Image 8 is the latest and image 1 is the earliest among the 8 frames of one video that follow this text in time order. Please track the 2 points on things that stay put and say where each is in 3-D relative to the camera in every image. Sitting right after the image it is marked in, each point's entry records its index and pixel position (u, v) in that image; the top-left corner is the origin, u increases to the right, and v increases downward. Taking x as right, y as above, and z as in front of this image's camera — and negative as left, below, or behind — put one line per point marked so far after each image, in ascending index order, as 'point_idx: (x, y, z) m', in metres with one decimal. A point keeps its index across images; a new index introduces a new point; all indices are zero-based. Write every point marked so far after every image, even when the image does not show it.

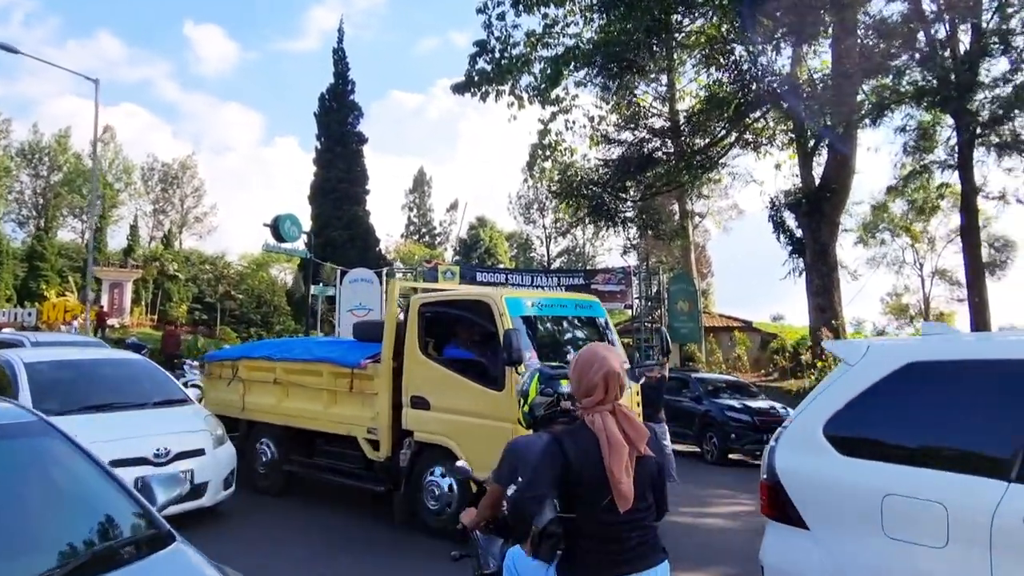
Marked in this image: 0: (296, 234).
0: (-4.8, +1.2, +16.5) m
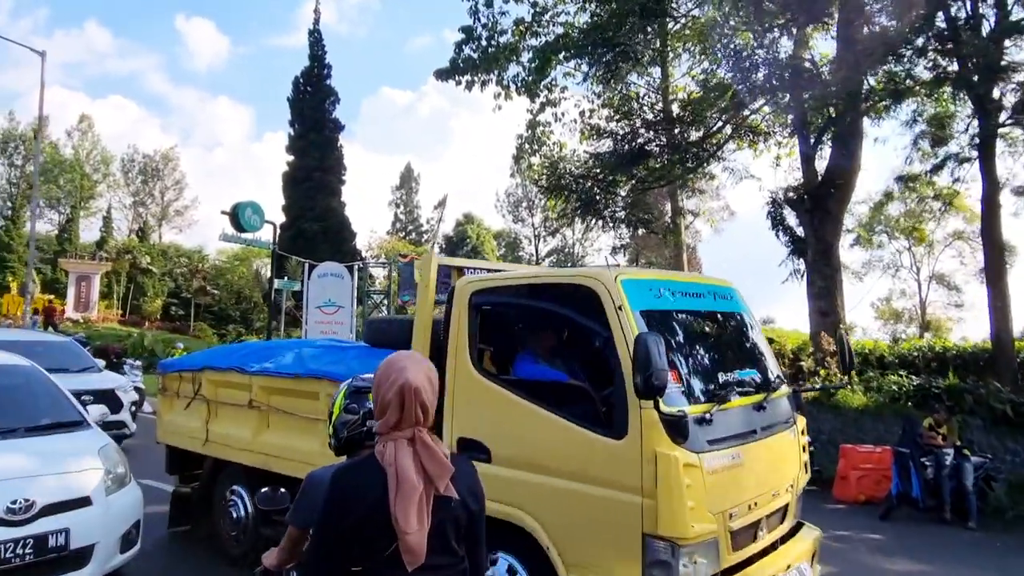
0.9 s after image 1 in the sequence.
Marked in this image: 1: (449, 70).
0: (-5.2, +1.3, +15.2) m
1: (-1.7, +5.8, +20.0) m
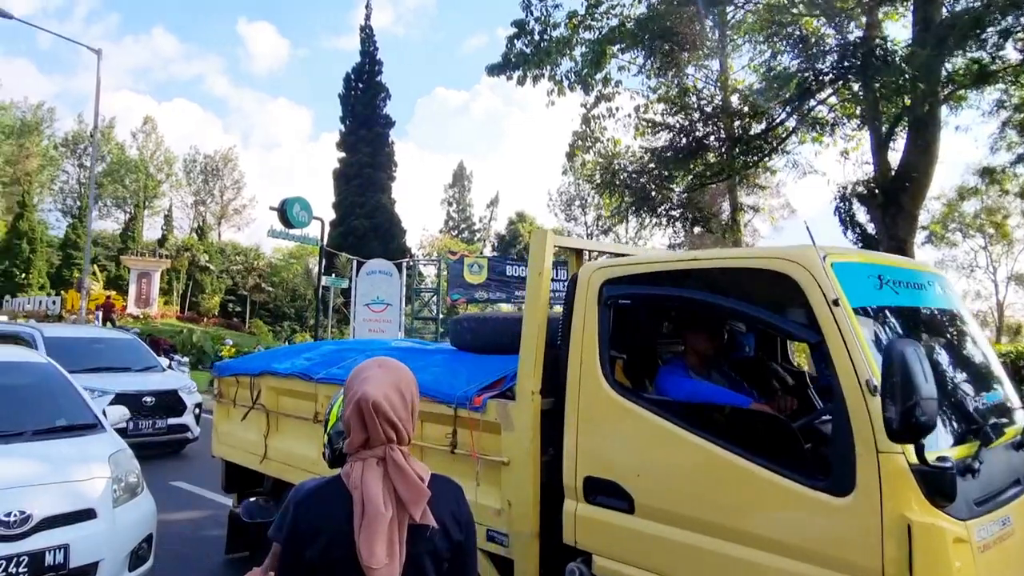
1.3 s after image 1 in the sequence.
0: (-4.2, +1.4, +15.1) m
1: (-0.3, +5.9, +19.6) m
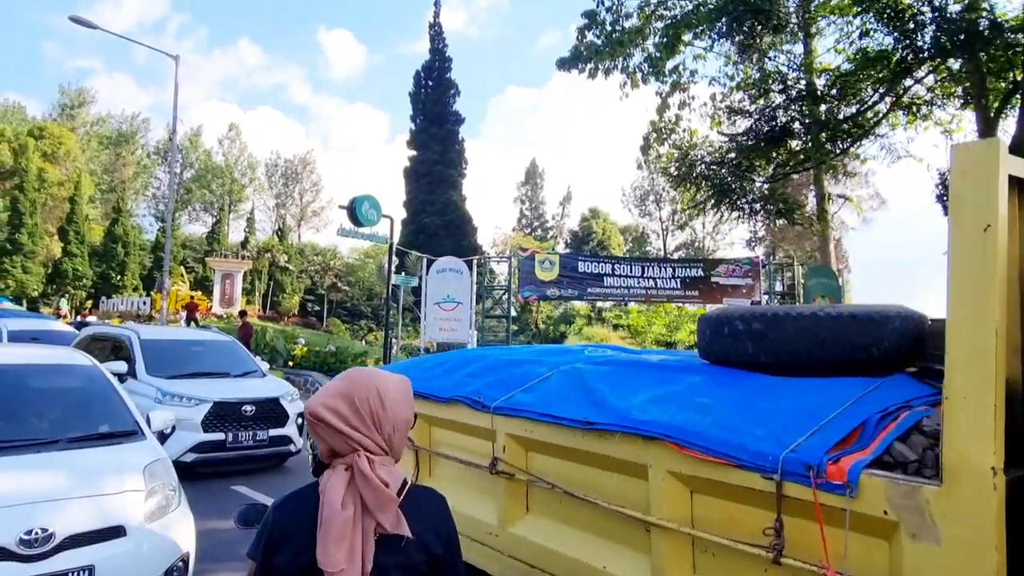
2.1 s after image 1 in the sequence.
0: (-2.7, +1.4, +14.9) m
1: (+1.5, +6.0, +19.1) m
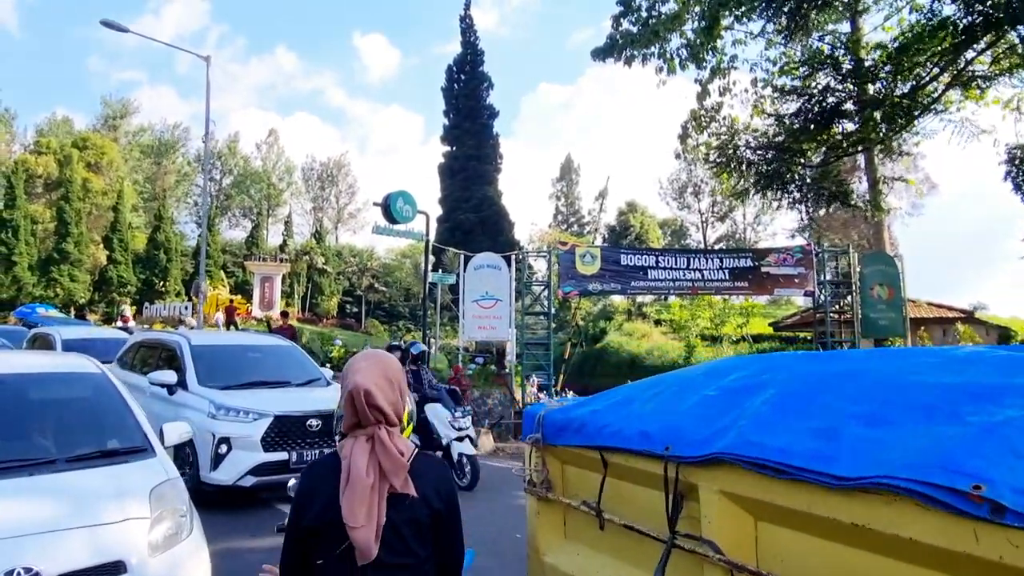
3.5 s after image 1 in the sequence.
0: (-2.0, +1.5, +14.5) m
1: (+2.4, +6.1, +18.4) m
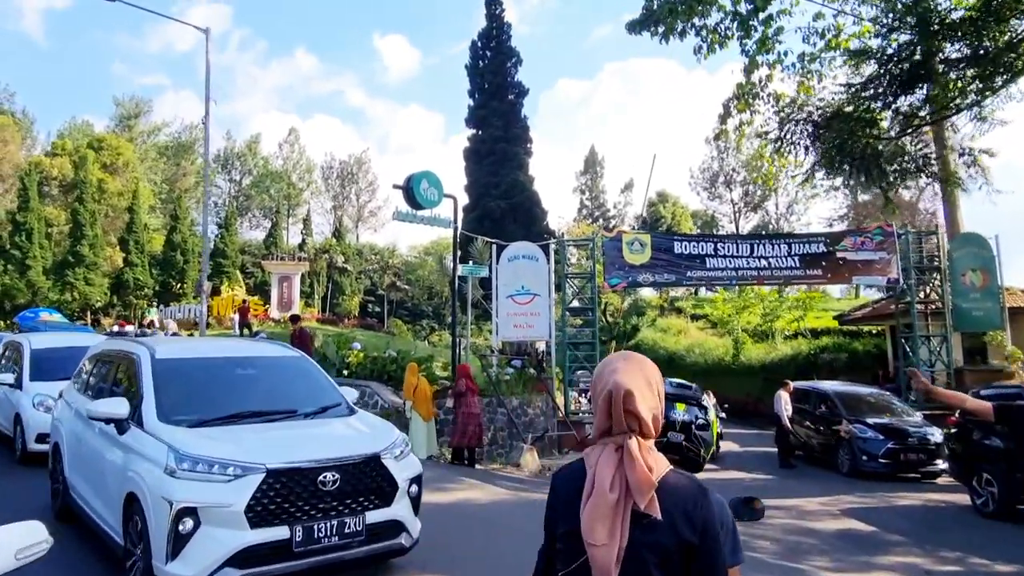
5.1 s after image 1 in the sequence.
0: (-1.3, +1.5, +12.7) m
1: (+3.1, +6.3, +16.4) m
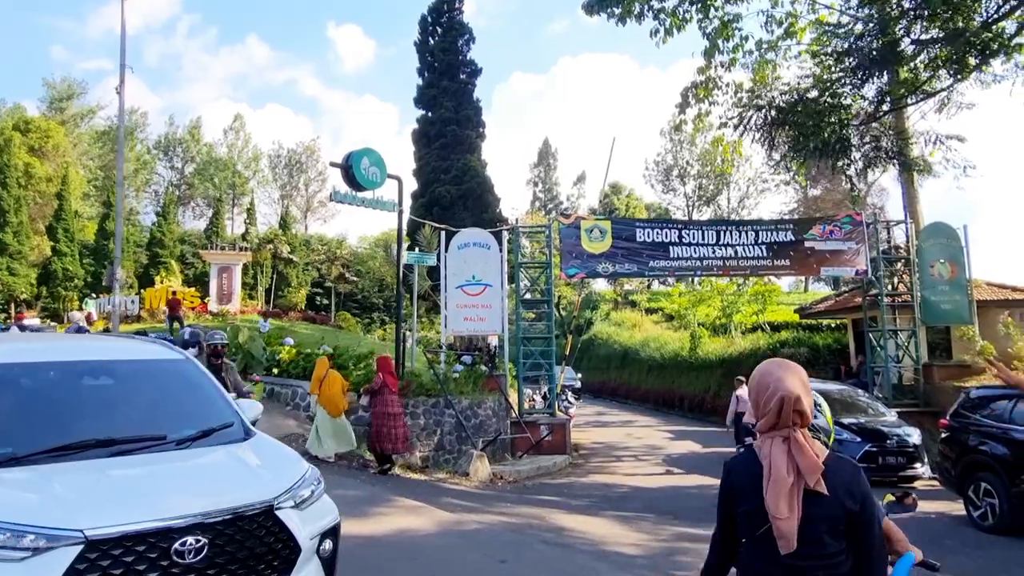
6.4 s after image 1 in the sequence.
0: (-2.1, +1.7, +11.5) m
1: (+2.1, +6.5, +15.5) m
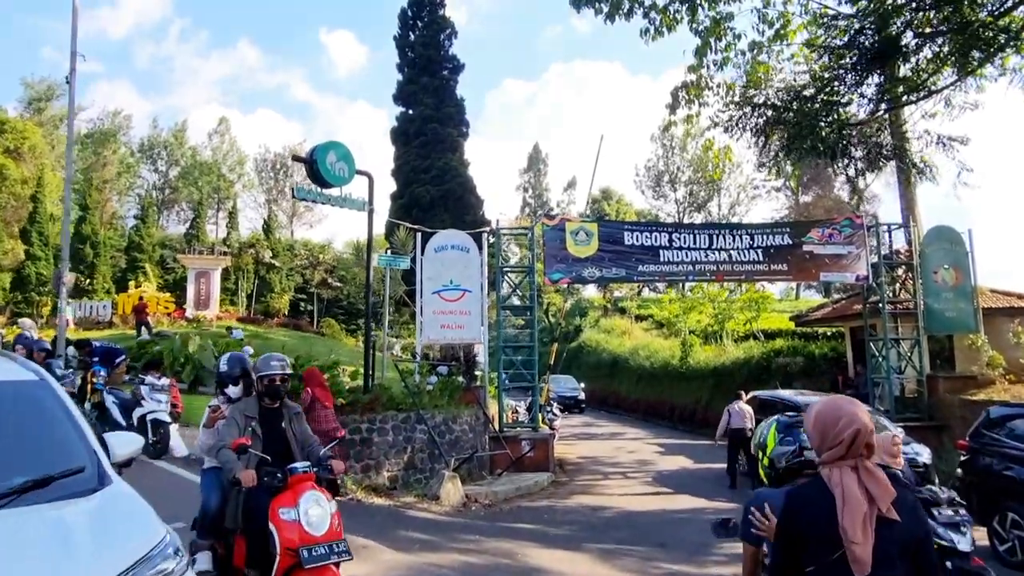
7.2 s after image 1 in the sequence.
0: (-2.4, +1.6, +10.7) m
1: (+1.7, +6.4, +14.8) m
